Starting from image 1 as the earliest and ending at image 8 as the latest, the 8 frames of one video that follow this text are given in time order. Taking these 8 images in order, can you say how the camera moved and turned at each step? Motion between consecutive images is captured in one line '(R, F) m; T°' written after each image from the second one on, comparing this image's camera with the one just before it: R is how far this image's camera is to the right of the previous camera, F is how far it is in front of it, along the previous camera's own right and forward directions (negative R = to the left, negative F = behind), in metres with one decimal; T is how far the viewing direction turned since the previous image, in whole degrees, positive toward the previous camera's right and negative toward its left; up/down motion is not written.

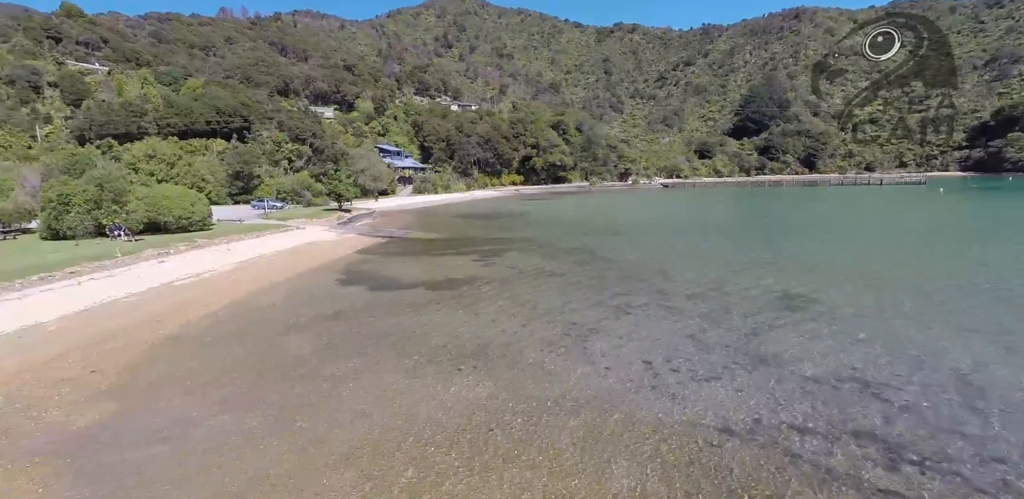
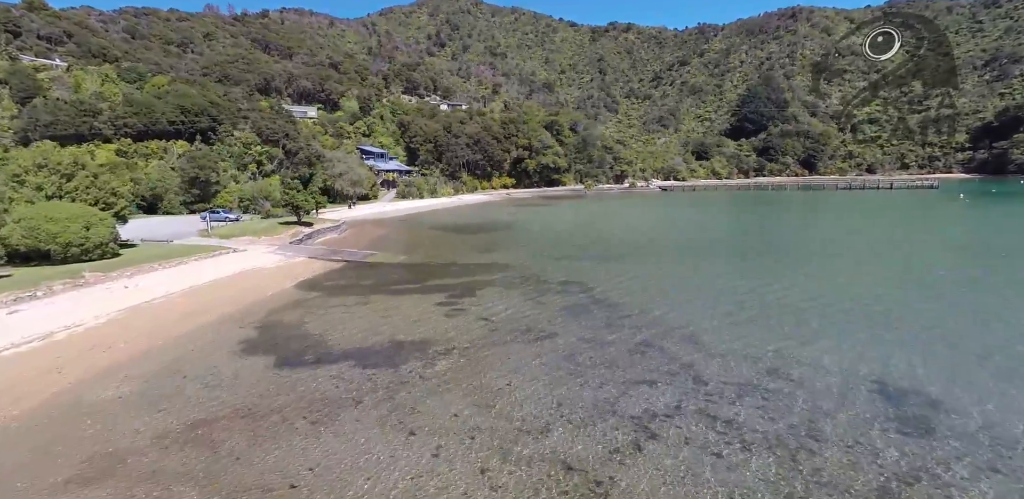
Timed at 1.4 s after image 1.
(+0.7, +5.1) m; +1°
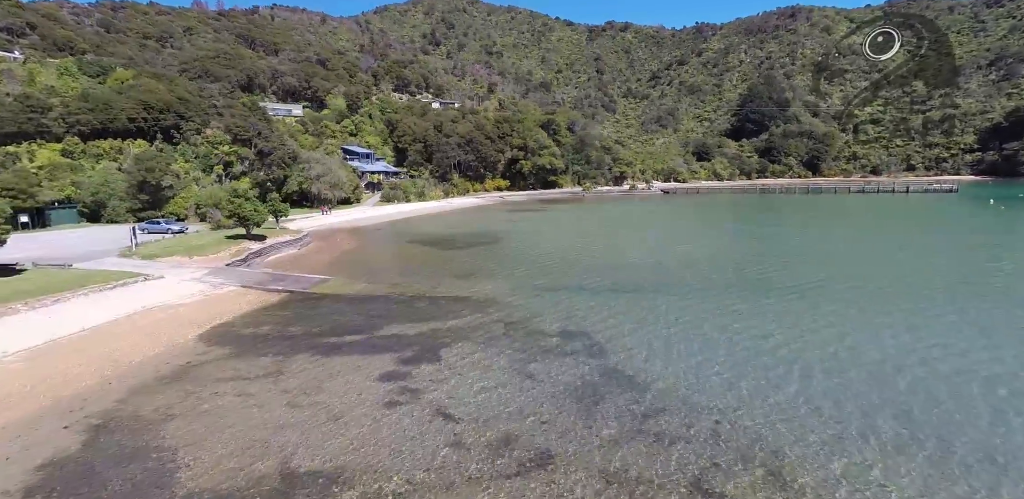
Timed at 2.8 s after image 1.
(+0.5, +5.3) m; 0°
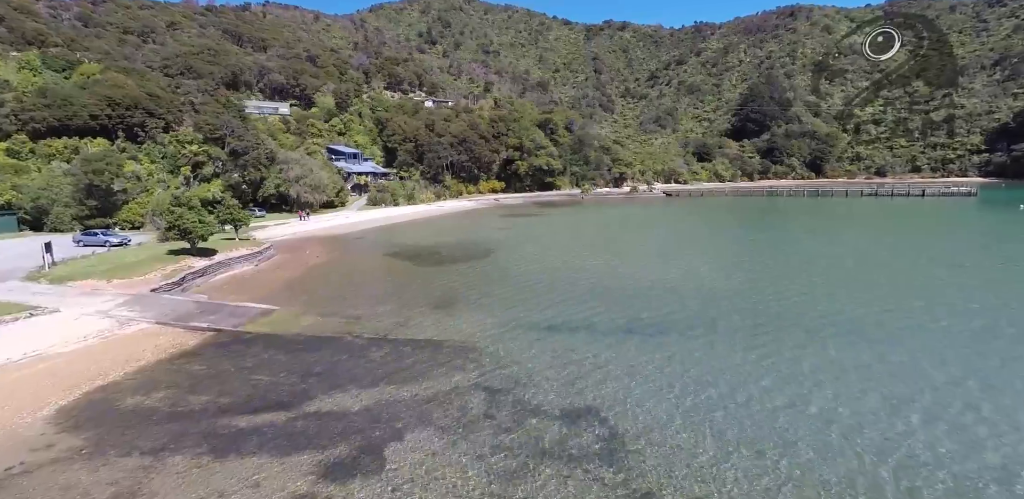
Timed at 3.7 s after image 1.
(+0.3, +4.3) m; 0°
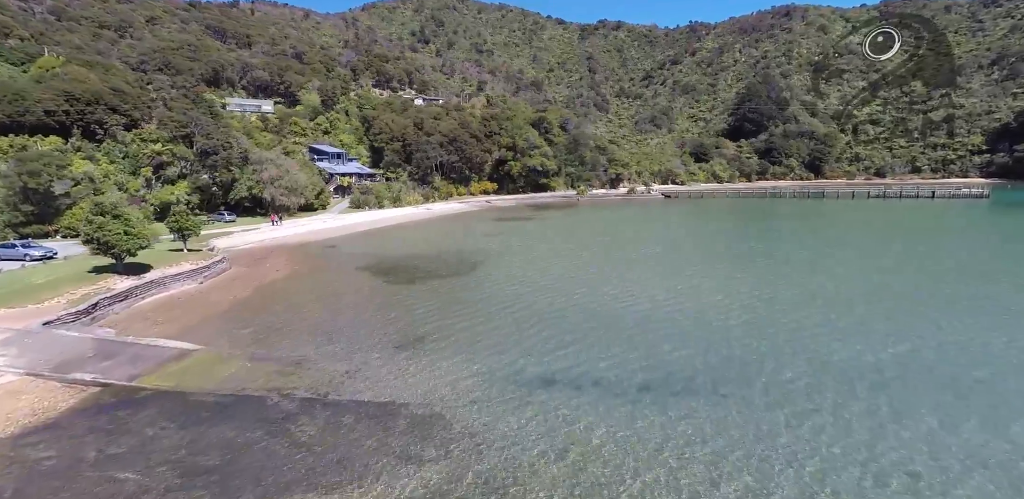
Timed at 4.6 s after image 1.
(+0.3, +3.9) m; +1°
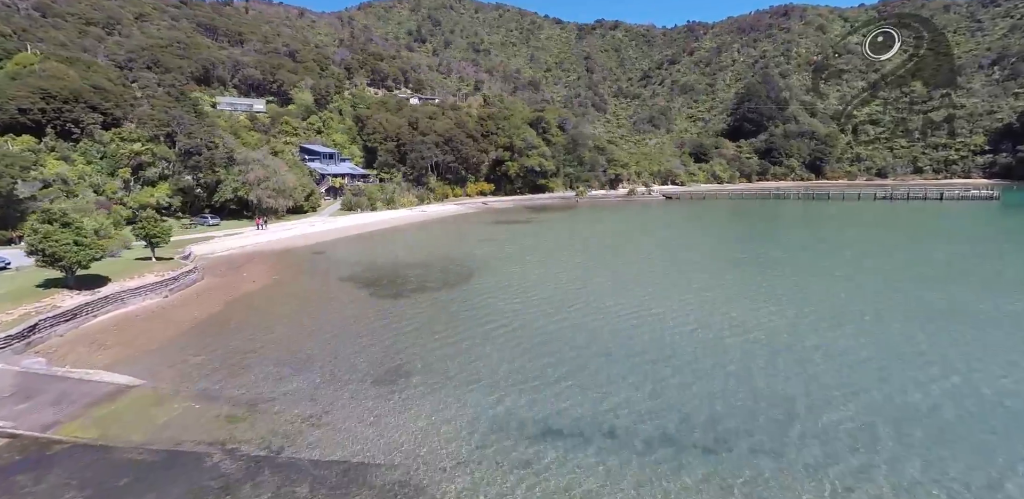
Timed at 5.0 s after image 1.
(0.0, +2.2) m; 0°
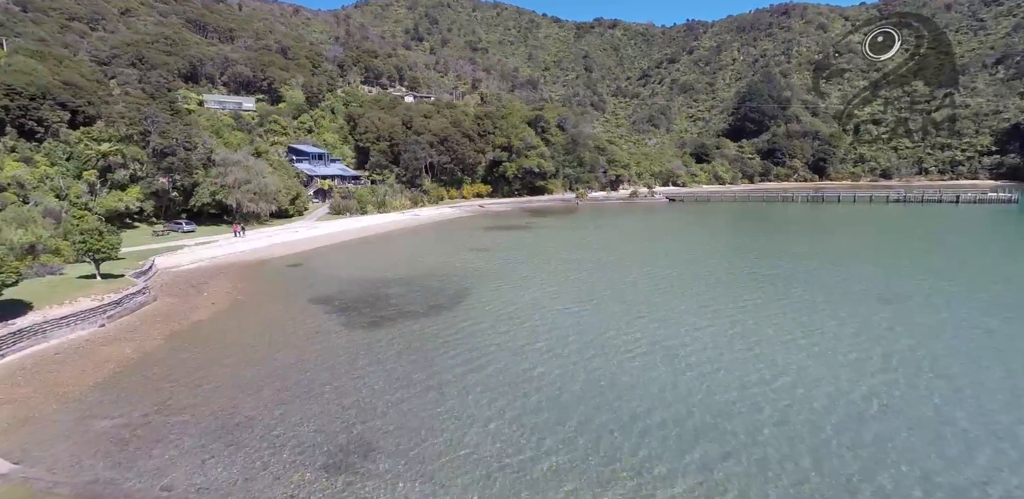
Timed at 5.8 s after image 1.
(0.0, +3.2) m; 0°
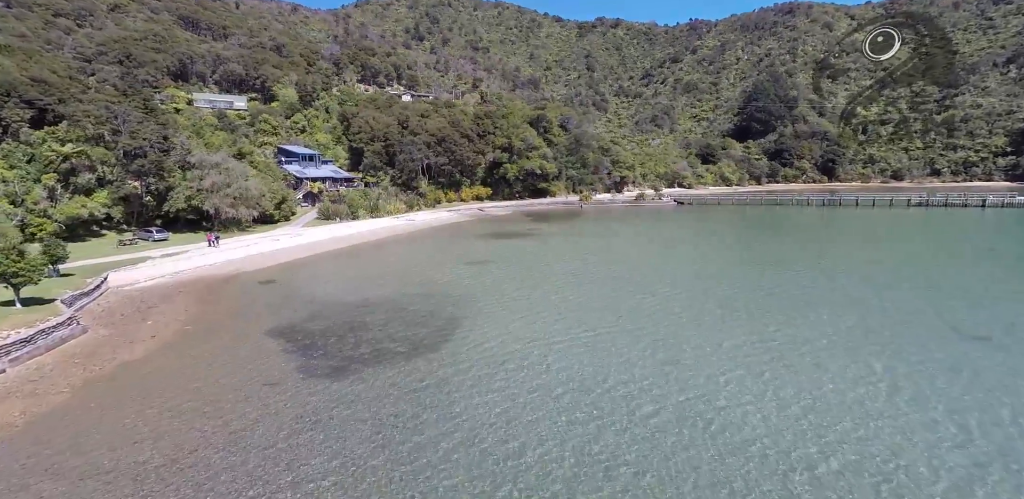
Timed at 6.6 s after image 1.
(0.0, +3.7) m; 0°
